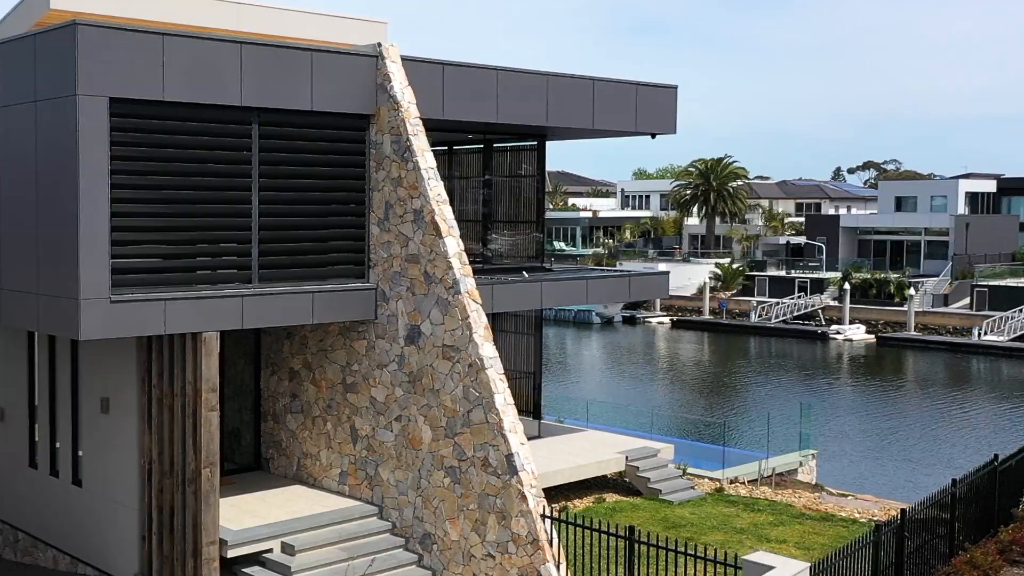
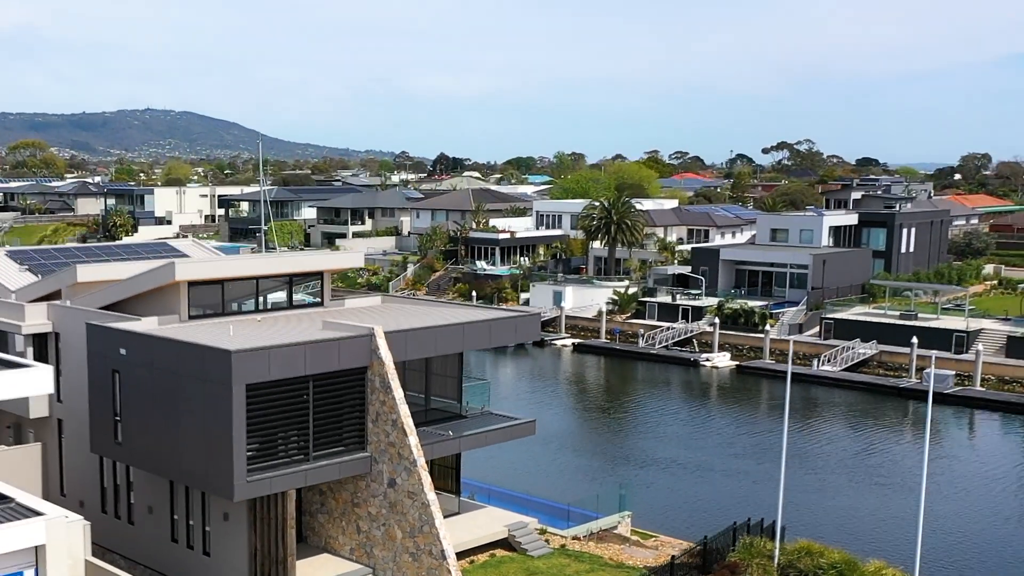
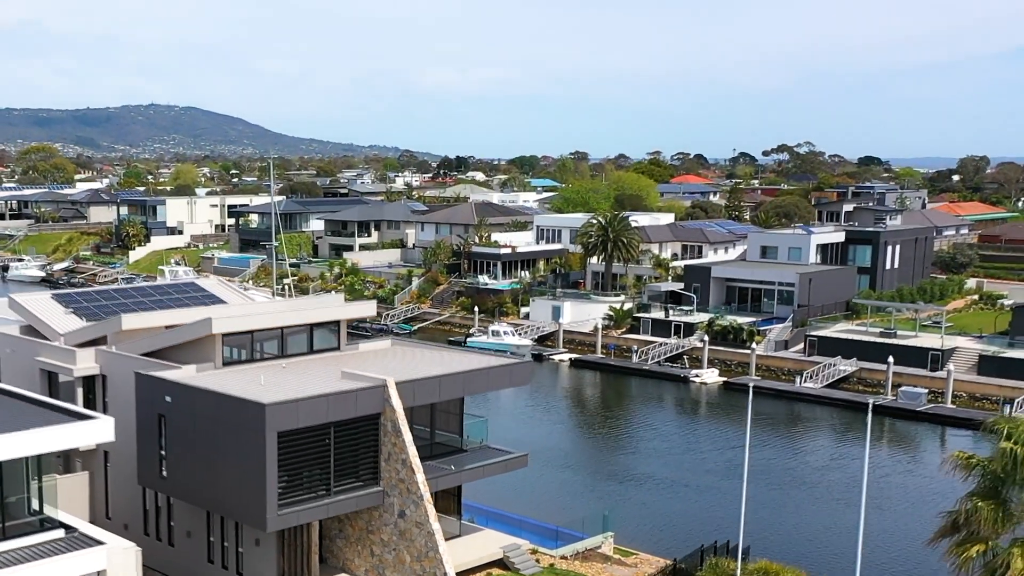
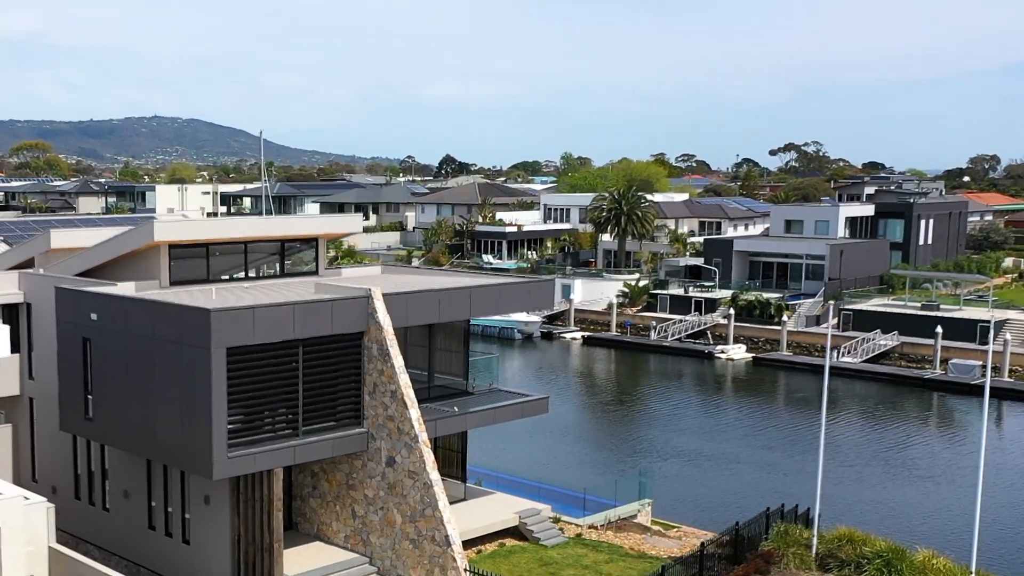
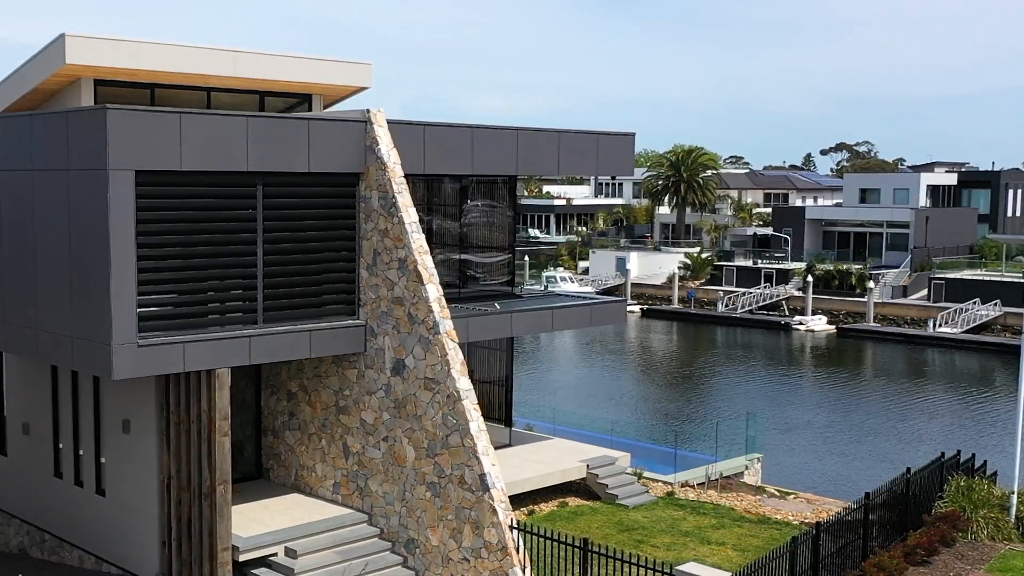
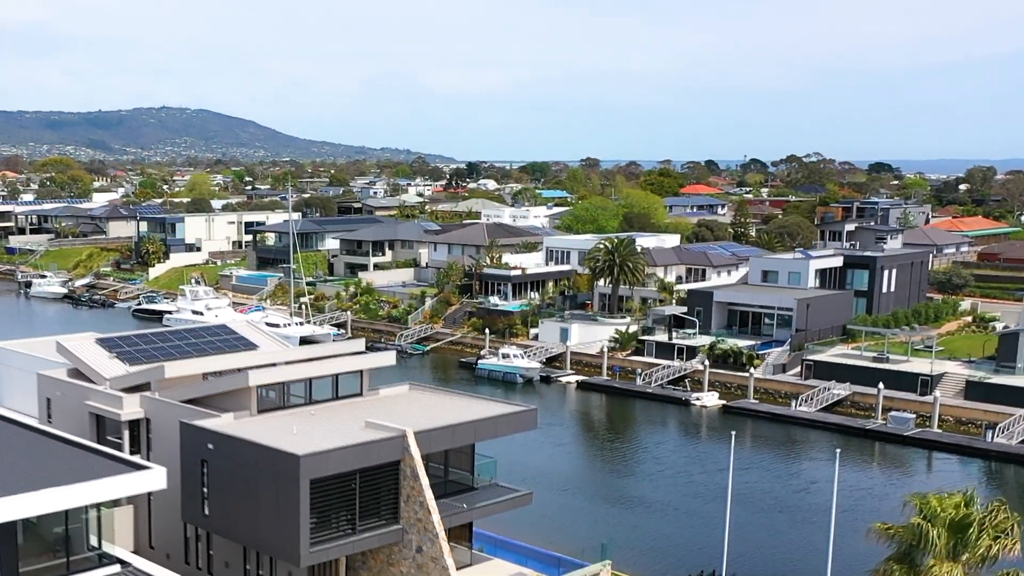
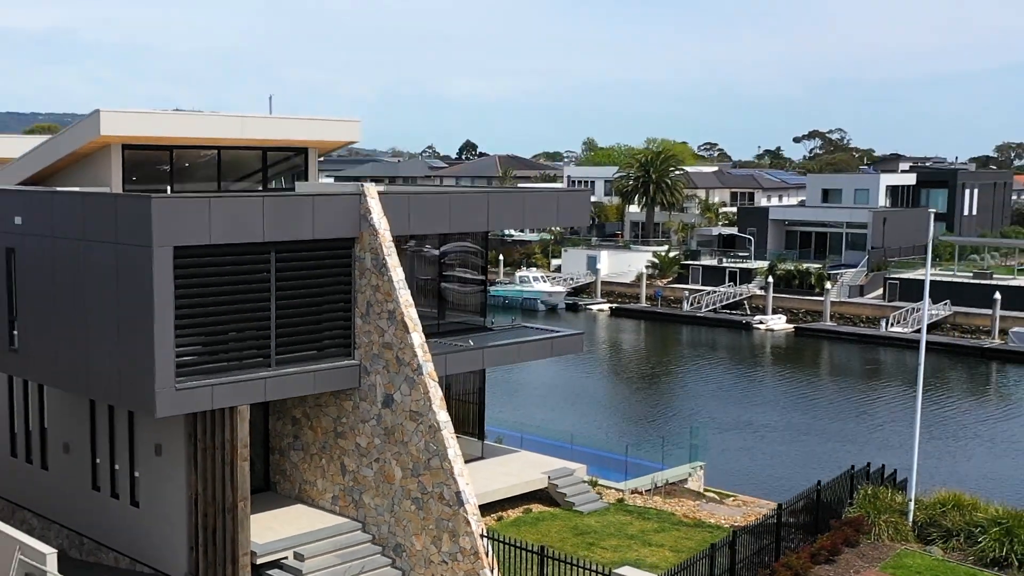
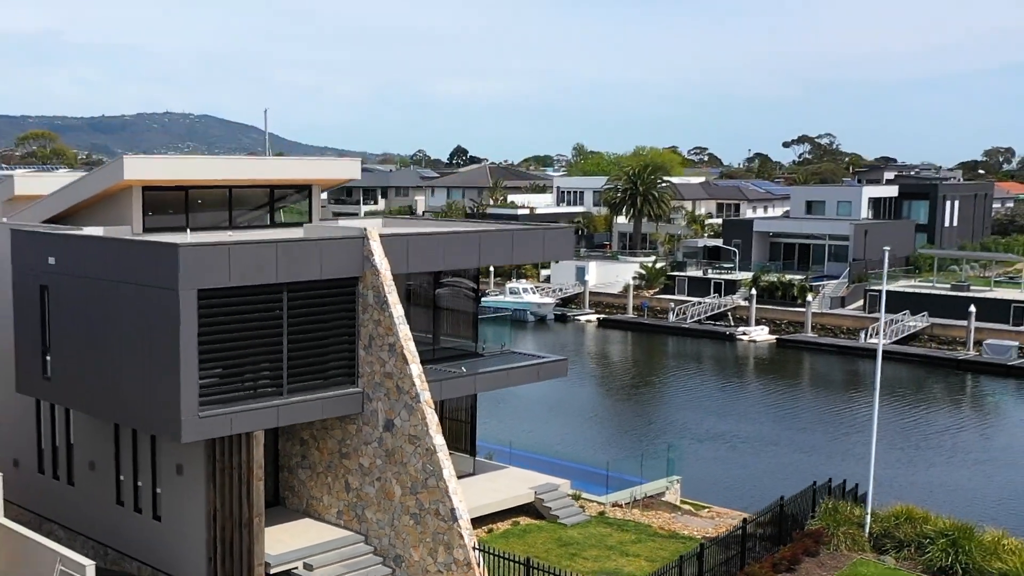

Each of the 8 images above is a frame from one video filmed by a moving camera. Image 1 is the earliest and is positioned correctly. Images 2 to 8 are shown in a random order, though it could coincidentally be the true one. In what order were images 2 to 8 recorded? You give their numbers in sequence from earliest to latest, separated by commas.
5, 7, 8, 4, 2, 3, 6
